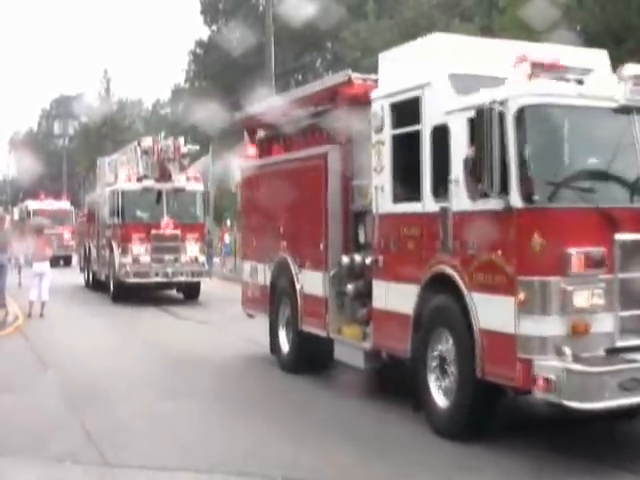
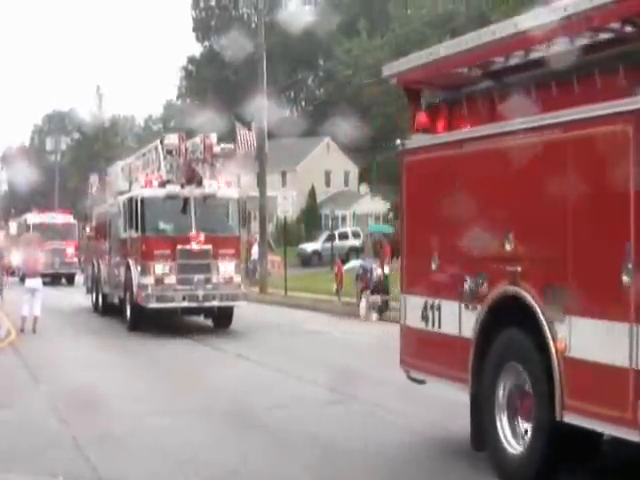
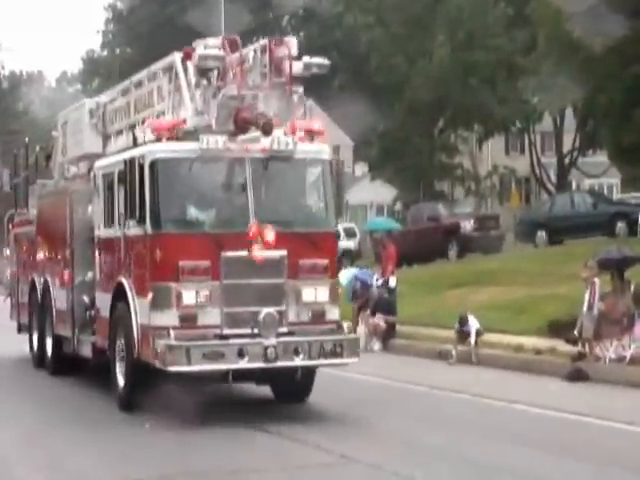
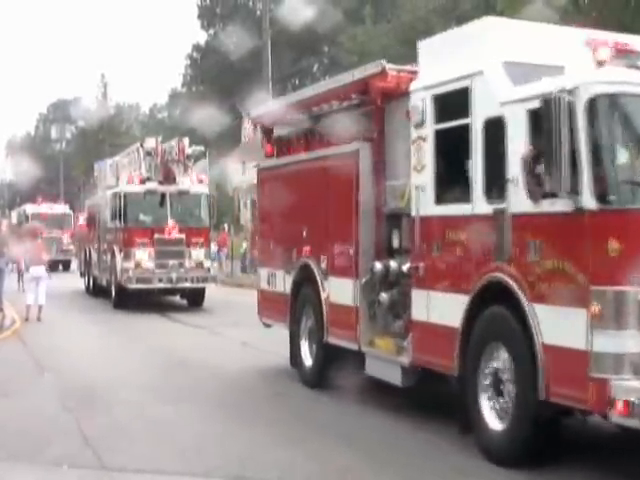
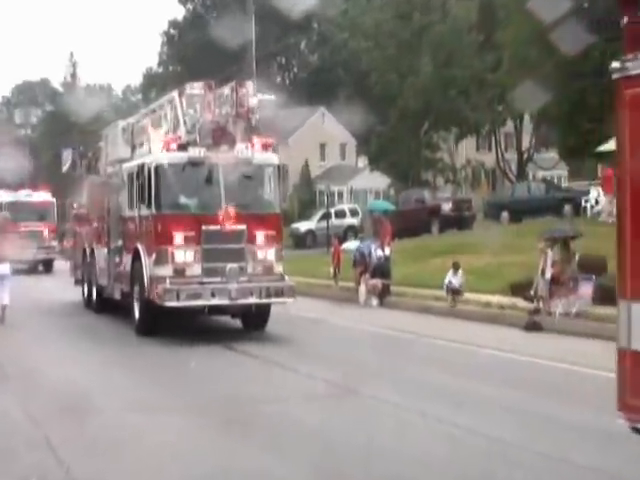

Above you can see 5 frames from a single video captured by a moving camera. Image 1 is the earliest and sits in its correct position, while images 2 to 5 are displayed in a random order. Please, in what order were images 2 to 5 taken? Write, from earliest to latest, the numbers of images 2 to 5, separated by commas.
4, 2, 5, 3
